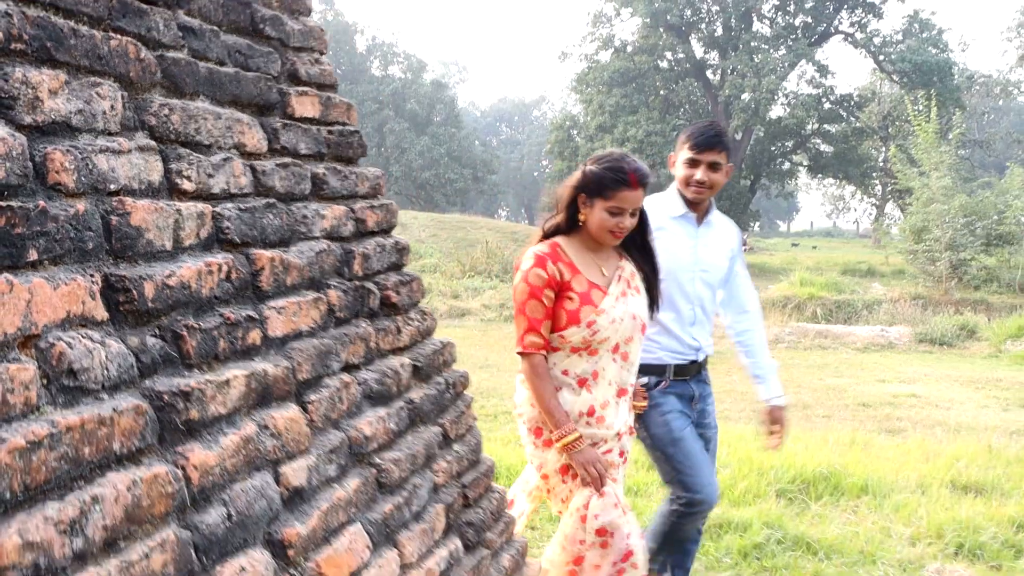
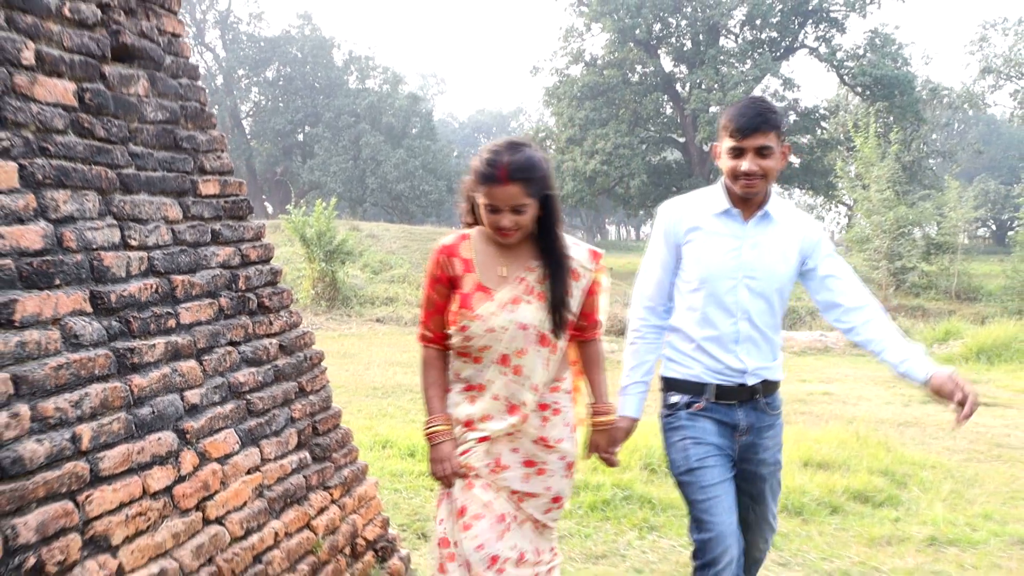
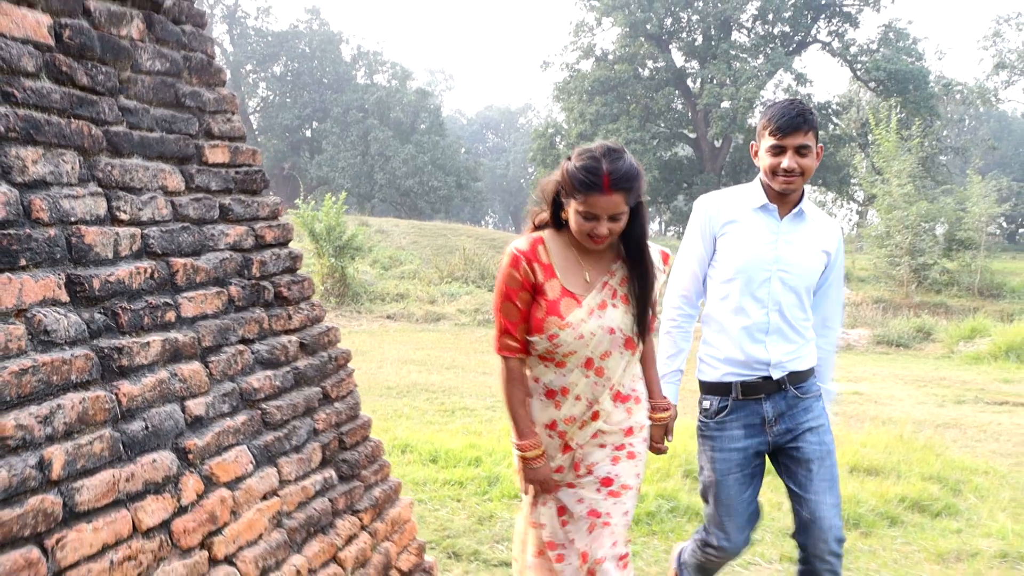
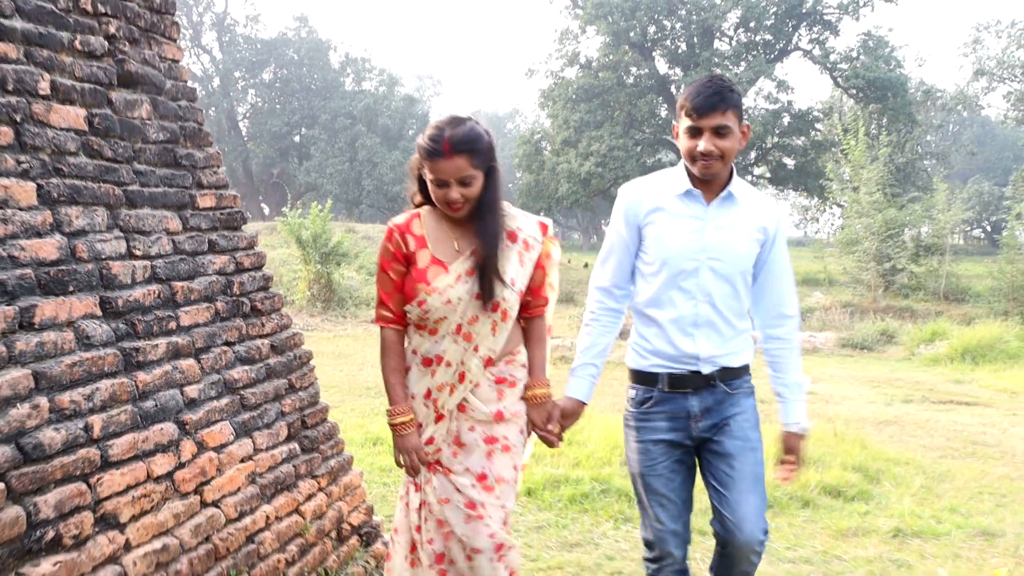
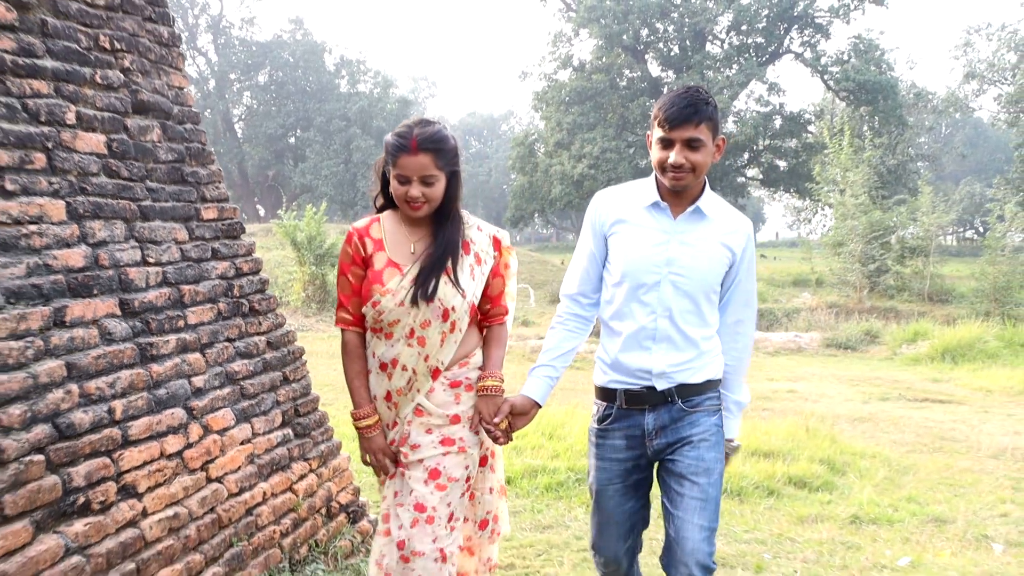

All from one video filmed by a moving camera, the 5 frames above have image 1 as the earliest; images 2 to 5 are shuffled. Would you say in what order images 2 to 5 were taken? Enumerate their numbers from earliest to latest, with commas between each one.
3, 2, 4, 5
